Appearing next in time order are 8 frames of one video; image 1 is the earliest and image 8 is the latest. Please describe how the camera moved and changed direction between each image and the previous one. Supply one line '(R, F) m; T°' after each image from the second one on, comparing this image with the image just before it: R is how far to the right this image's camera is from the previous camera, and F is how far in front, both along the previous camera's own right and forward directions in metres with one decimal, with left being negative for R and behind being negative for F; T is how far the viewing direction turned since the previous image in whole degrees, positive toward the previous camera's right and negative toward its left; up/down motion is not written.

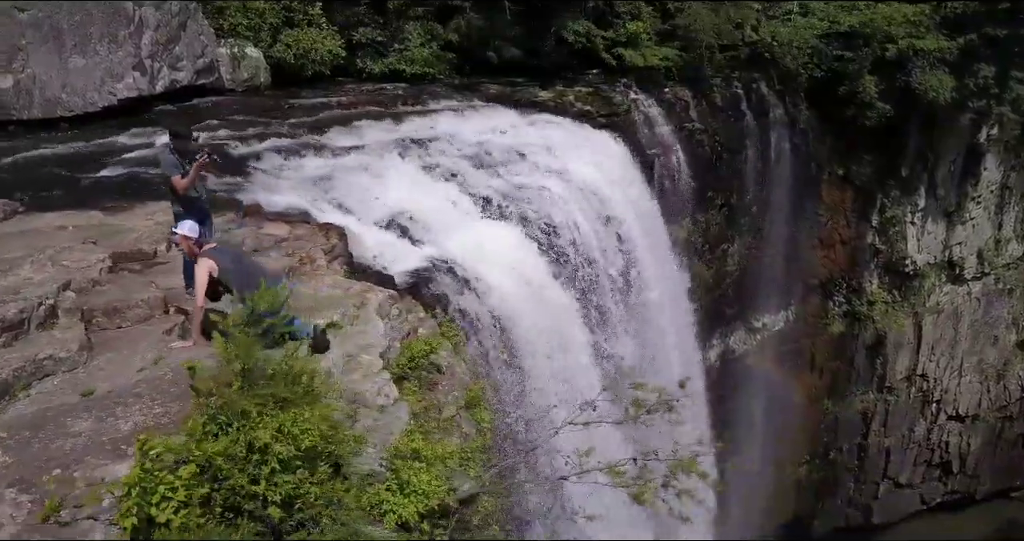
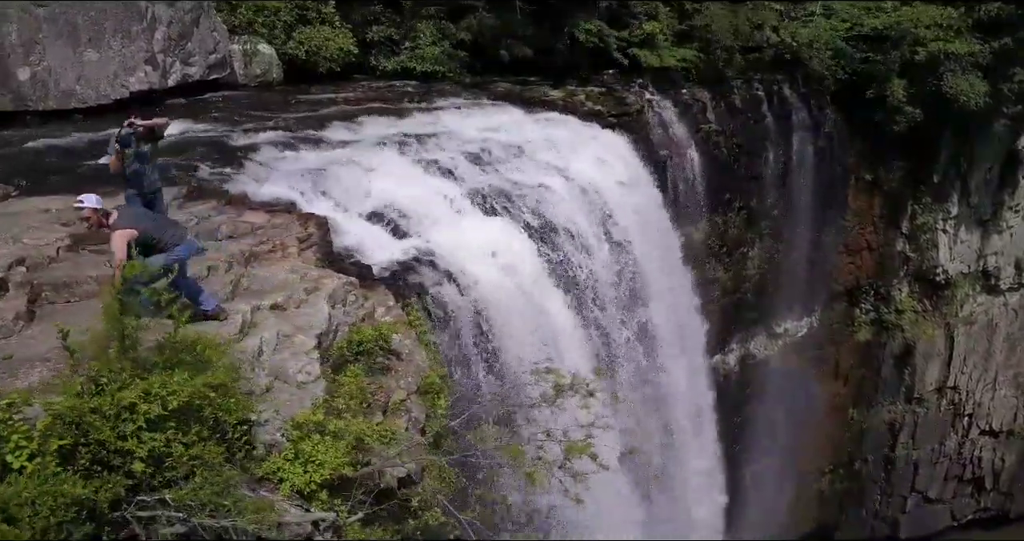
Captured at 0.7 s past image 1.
(+0.4, -0.1) m; -3°
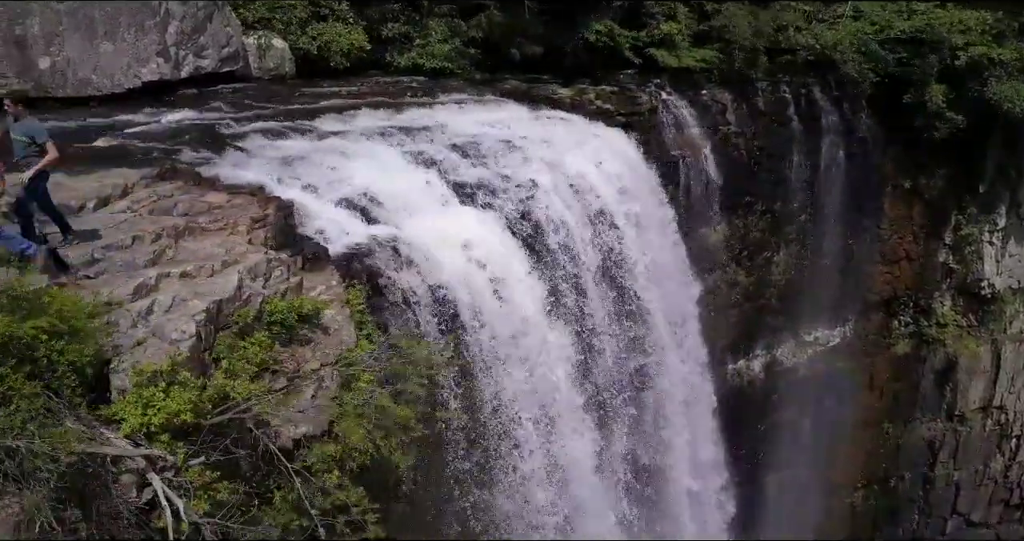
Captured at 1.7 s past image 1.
(+0.8, -0.1) m; -5°
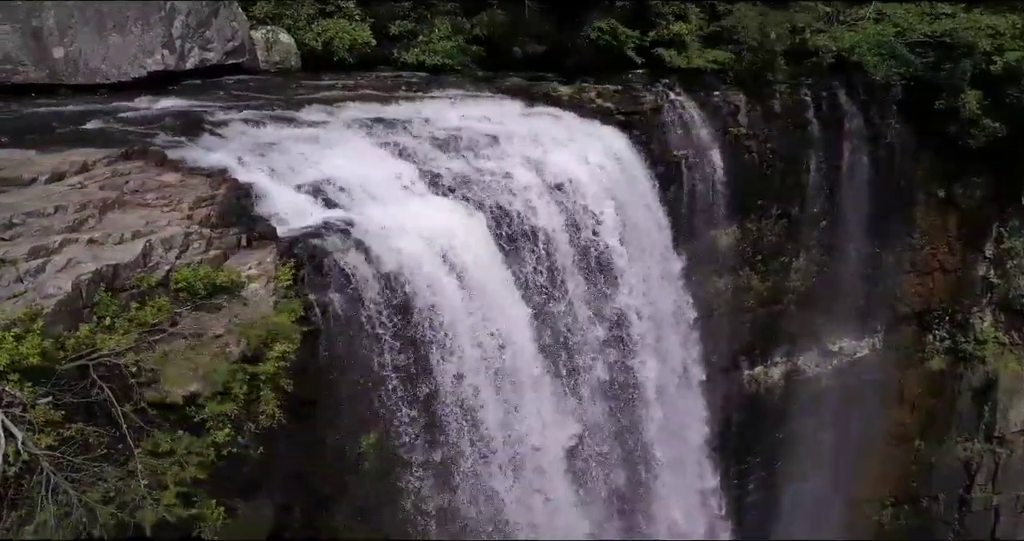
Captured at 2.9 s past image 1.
(+1.0, -0.2) m; -5°
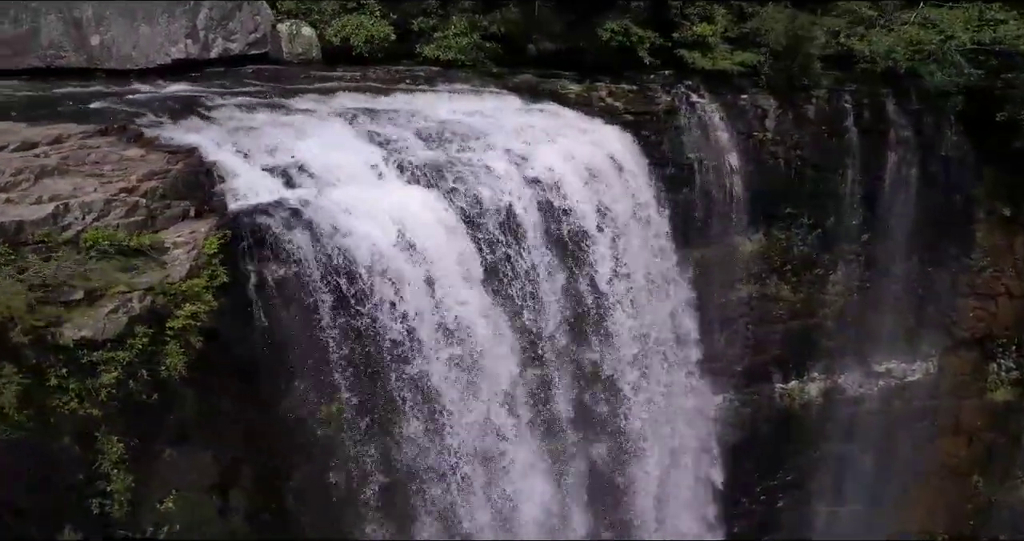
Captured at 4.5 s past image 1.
(+1.5, -0.1) m; -8°
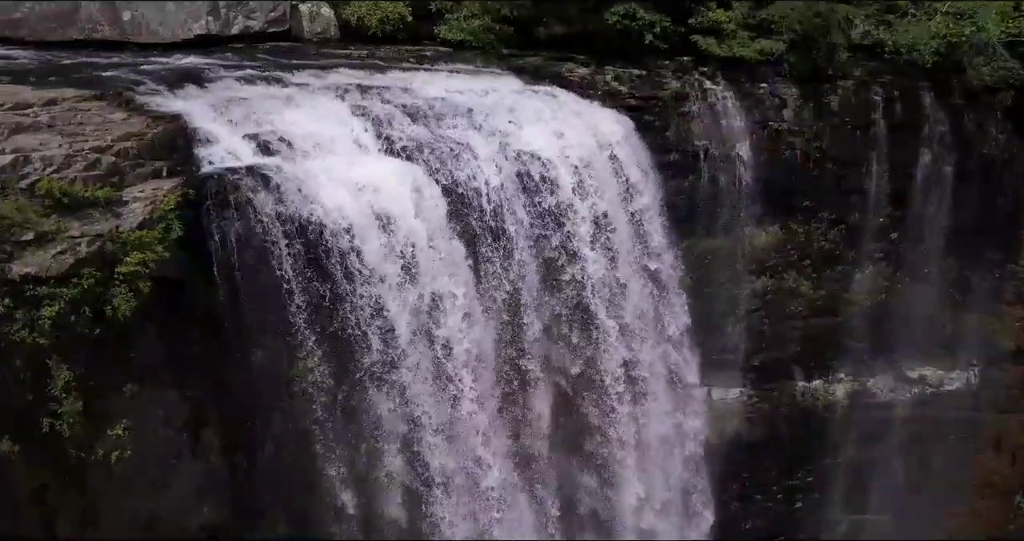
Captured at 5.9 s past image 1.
(+1.3, -0.2) m; -7°
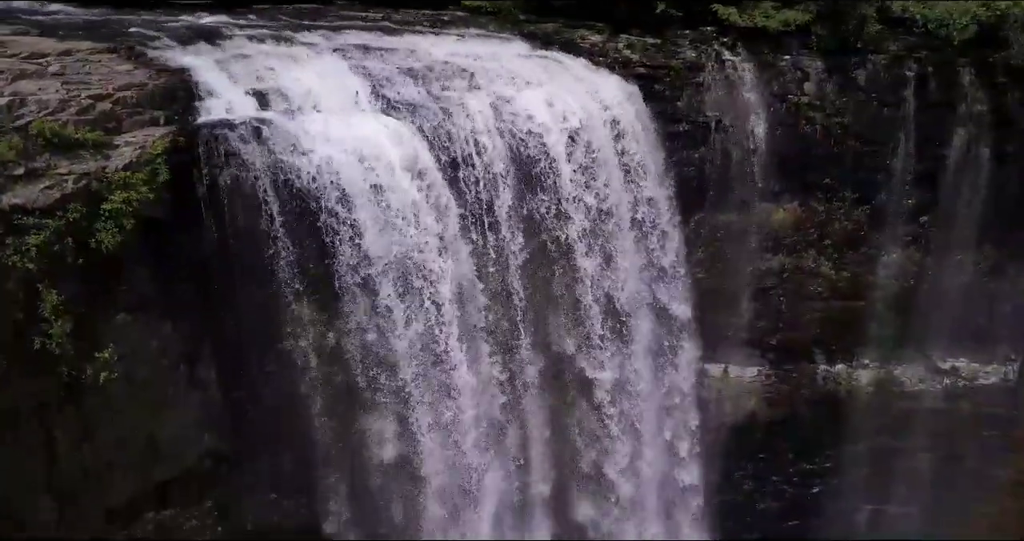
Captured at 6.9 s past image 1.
(+1.1, -0.2) m; -6°
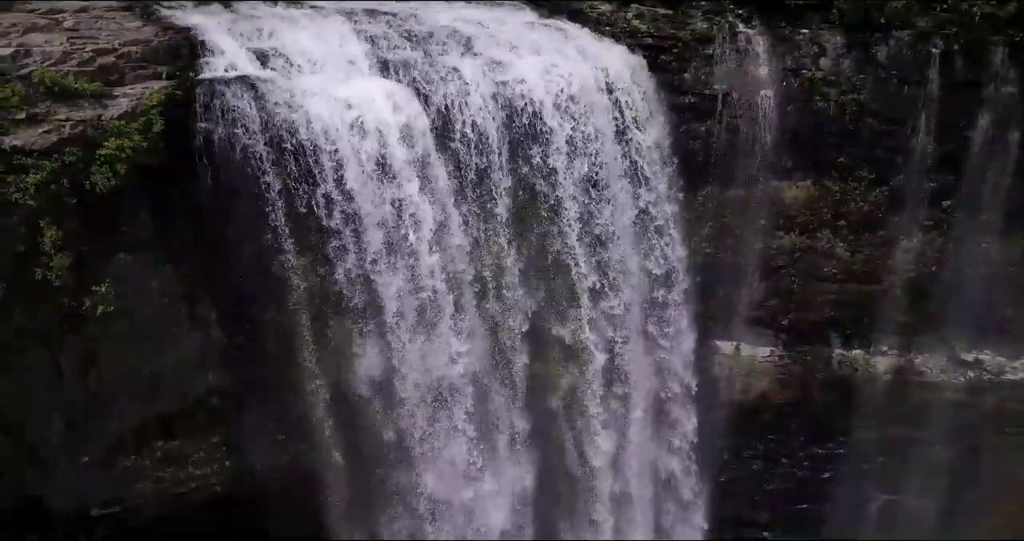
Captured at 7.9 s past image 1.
(+1.0, -0.2) m; -5°
